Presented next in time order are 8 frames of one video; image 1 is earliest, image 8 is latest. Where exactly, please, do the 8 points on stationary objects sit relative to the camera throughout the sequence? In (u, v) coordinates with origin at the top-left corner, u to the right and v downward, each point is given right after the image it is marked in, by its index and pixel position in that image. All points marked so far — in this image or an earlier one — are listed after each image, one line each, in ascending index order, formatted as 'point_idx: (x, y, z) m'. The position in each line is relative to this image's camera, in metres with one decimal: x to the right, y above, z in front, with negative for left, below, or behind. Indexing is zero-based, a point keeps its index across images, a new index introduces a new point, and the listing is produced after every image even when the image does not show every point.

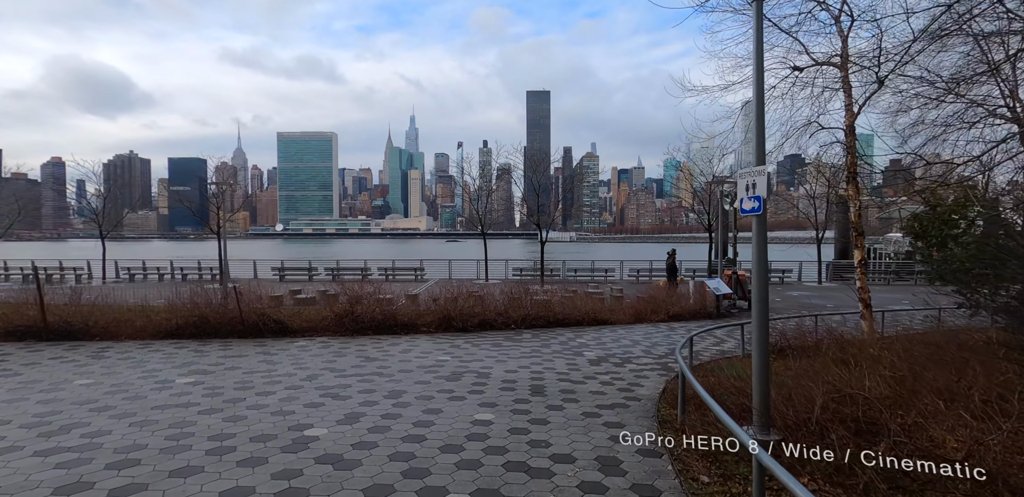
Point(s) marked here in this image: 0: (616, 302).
0: (+2.9, -1.5, +17.4) m
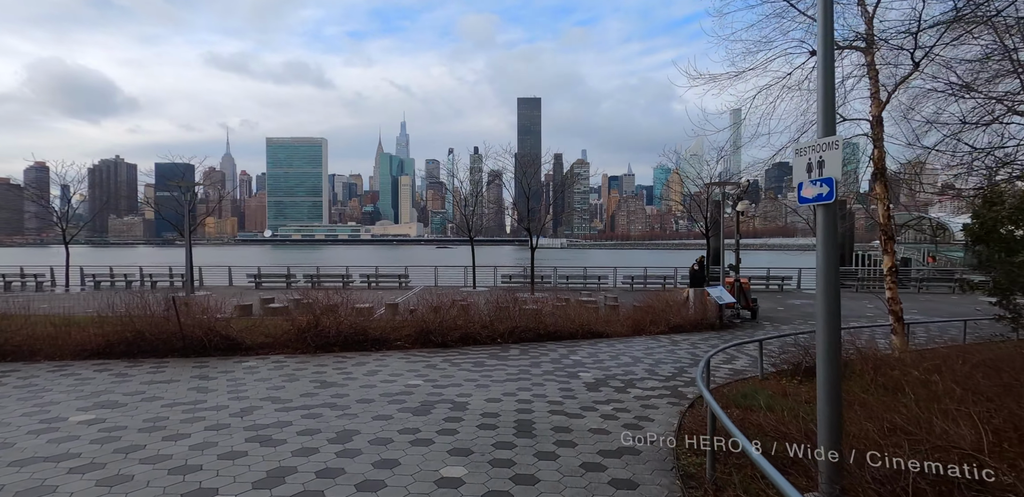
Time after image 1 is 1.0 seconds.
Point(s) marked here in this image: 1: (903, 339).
0: (+2.6, -1.6, +16.1) m
1: (+6.9, -1.5, +10.5) m
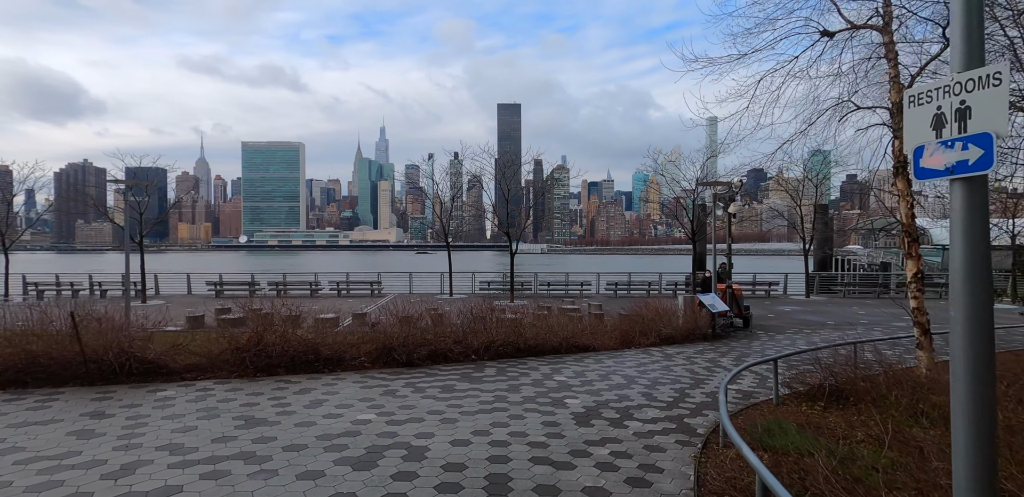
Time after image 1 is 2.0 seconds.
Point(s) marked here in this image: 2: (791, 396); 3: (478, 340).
0: (+2.1, -1.7, +14.9) m
1: (+6.5, -1.6, +9.4) m
2: (+3.8, -1.9, +8.2) m
3: (-0.6, -1.5, +10.2) m
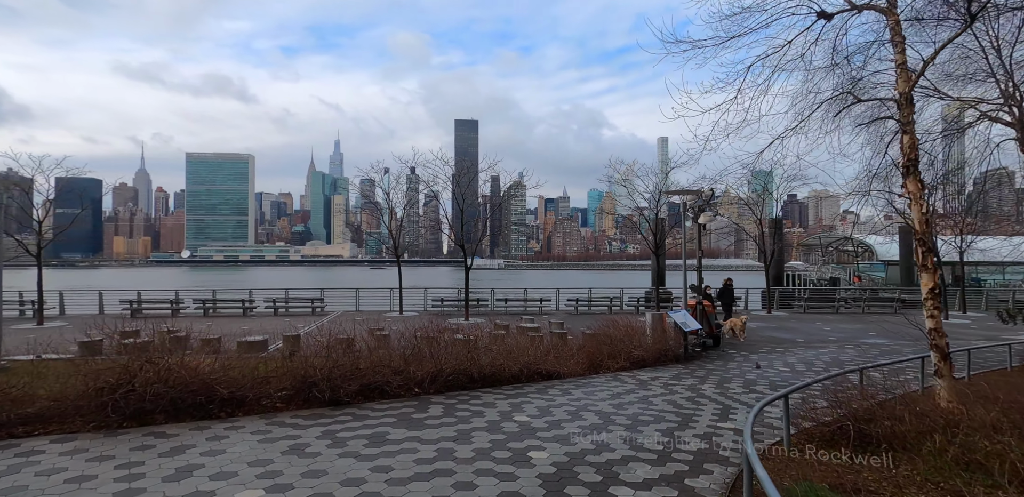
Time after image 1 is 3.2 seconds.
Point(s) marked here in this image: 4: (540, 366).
0: (+1.1, -2.0, +13.4) m
1: (+5.9, -1.7, +8.2) m
2: (+3.2, -2.0, +6.8) m
3: (-1.2, -1.7, +8.5) m
4: (+0.4, -1.9, +10.0) m
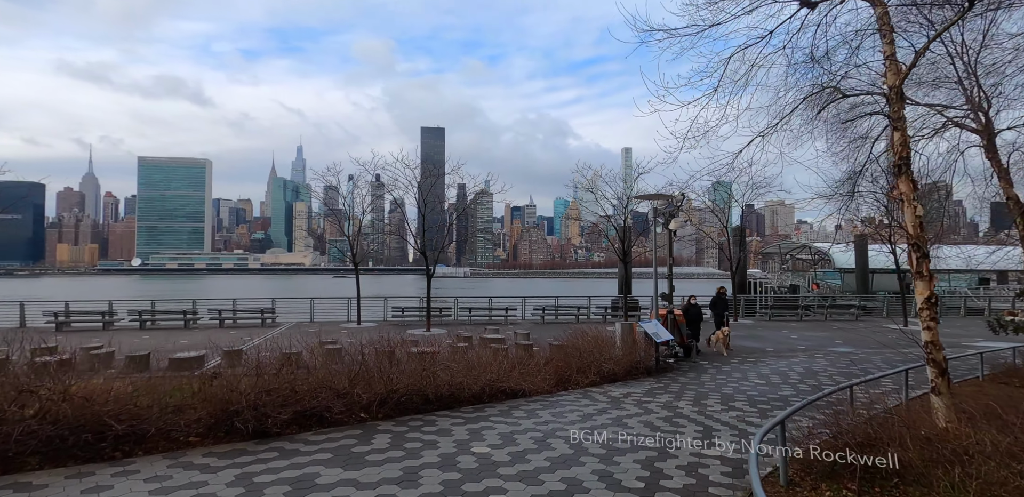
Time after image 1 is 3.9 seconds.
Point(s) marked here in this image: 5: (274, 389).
0: (+0.3, -2.1, +12.5) m
1: (+5.4, -1.8, +7.6) m
2: (+2.8, -2.1, +6.1) m
3: (-1.7, -1.7, +7.5) m
4: (-0.1, -2.0, +9.1) m
5: (-2.6, -1.5, +6.7) m
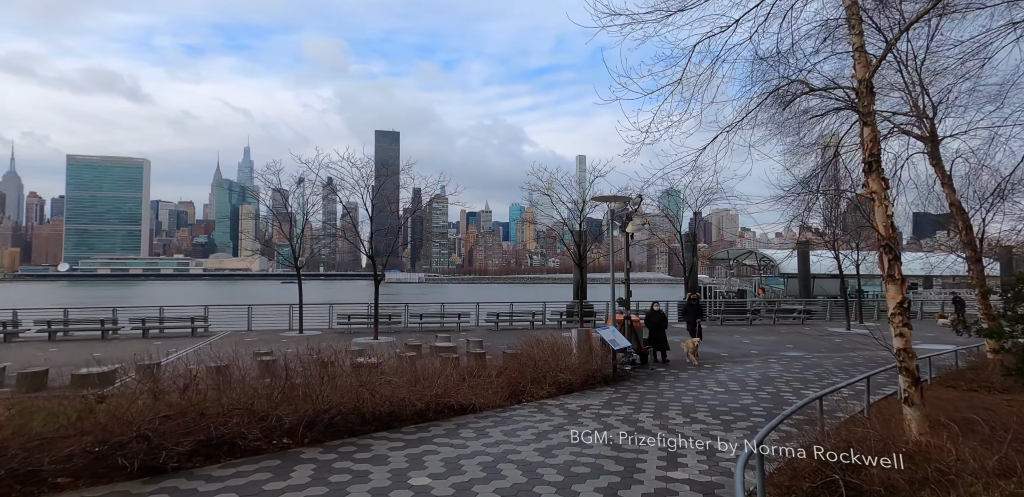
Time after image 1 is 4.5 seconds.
0: (-0.6, -2.2, +11.7) m
1: (+4.8, -1.8, +7.2) m
2: (+2.3, -2.1, +5.5) m
3: (-2.3, -1.7, +6.6) m
4: (-0.8, -2.0, +8.3) m
5: (-3.1, -1.5, +5.7) m
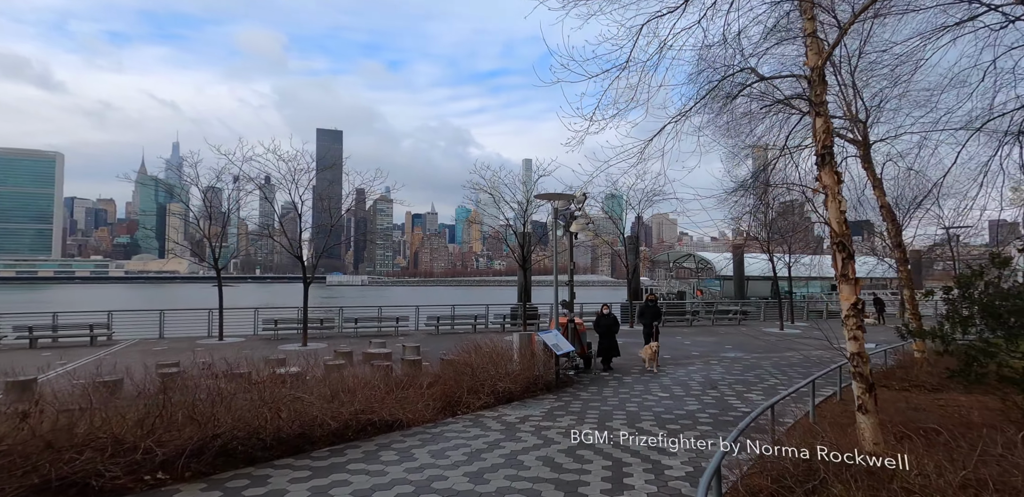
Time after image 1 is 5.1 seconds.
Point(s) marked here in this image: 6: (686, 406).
0: (-1.8, -2.2, +10.8) m
1: (+4.0, -1.8, +6.8) m
2: (+1.7, -2.1, +4.9) m
3: (-3.0, -1.7, +5.5) m
4: (-1.7, -2.0, +7.4) m
5: (-3.7, -1.5, +4.6) m
6: (+3.1, -2.8, +11.1) m
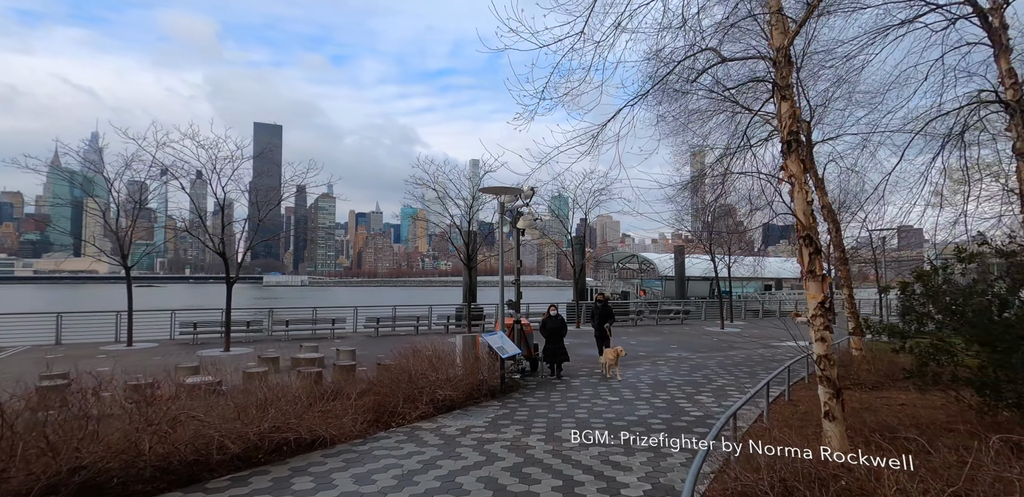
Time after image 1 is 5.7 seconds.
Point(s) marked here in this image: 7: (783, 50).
0: (-2.7, -2.1, +9.8) m
1: (+3.4, -1.8, +6.3) m
2: (+1.3, -2.0, +4.2) m
3: (-3.5, -1.6, +4.4) m
4: (-2.3, -1.9, +6.4) m
5: (-4.1, -1.4, +3.4) m
6: (+2.1, -2.8, +10.5) m
7: (+2.9, +2.1, +6.6) m
